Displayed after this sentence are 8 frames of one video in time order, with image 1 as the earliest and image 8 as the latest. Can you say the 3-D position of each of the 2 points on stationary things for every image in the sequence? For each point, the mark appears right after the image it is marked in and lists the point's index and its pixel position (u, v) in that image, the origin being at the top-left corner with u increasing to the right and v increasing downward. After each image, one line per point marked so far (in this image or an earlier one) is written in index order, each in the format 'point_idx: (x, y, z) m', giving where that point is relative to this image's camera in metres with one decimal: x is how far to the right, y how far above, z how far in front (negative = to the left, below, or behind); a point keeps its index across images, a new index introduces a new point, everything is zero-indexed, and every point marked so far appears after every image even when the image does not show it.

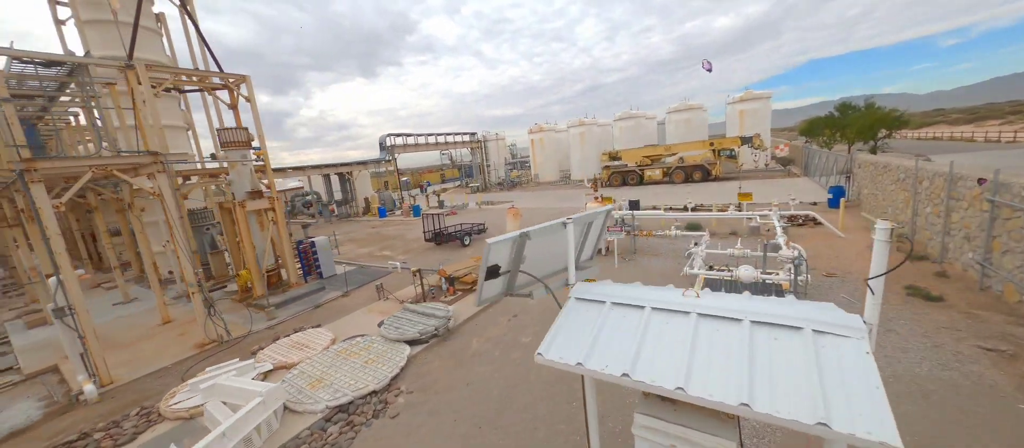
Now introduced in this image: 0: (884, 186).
0: (+12.7, +1.3, +11.8) m
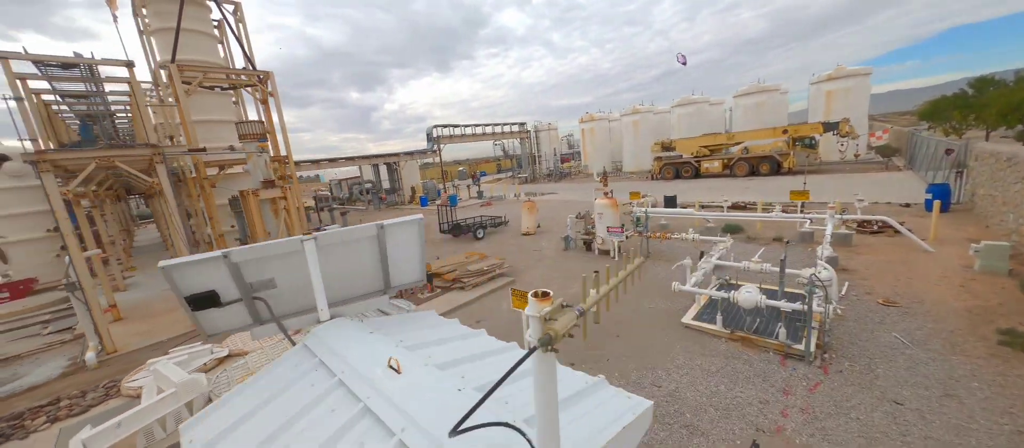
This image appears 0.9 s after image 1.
0: (+12.4, +1.0, +8.7) m
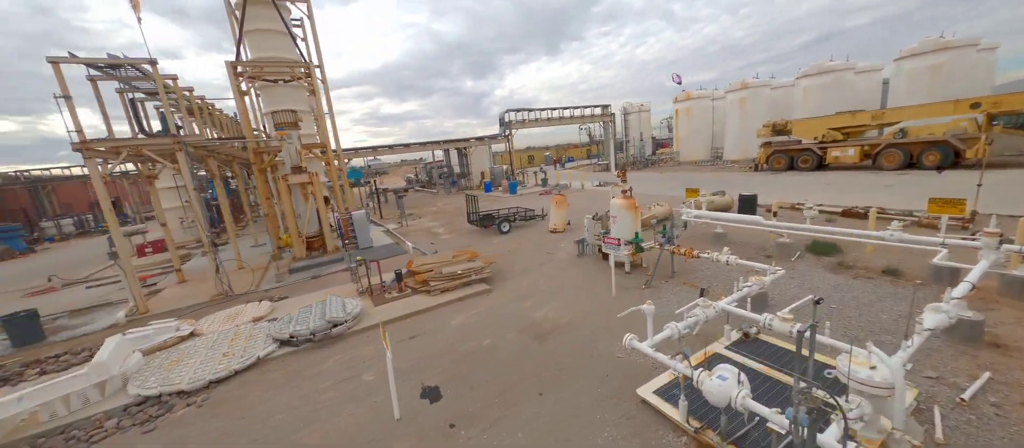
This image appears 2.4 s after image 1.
0: (+11.3, +0.1, +3.9) m
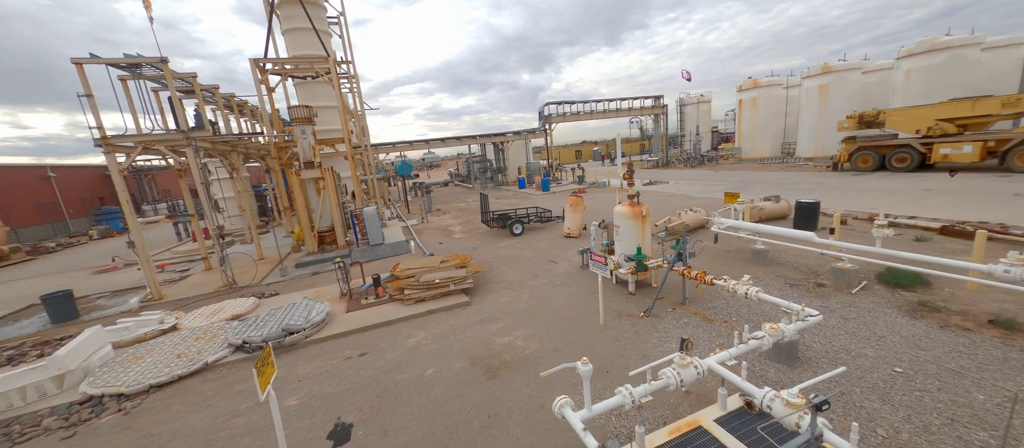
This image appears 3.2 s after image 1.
0: (+10.2, -0.5, +1.3) m
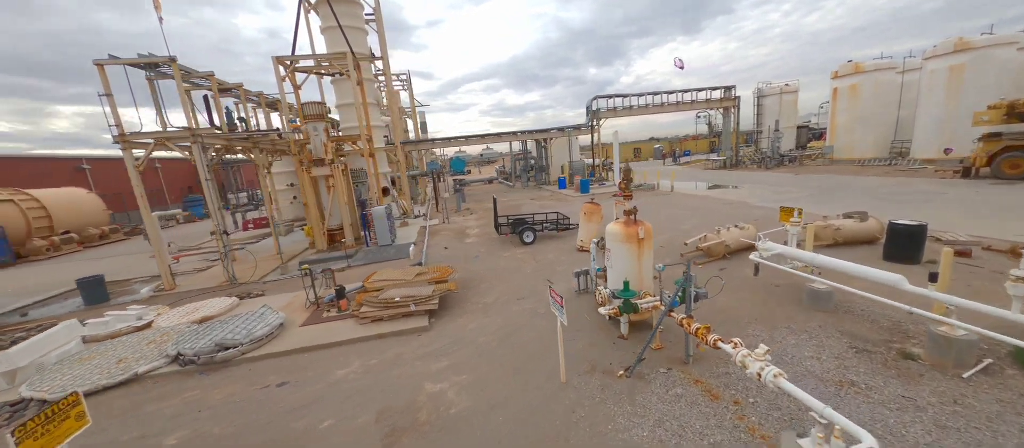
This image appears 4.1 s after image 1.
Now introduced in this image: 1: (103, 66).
0: (+8.3, -1.2, -1.6) m
1: (-10.3, +4.0, +8.8) m
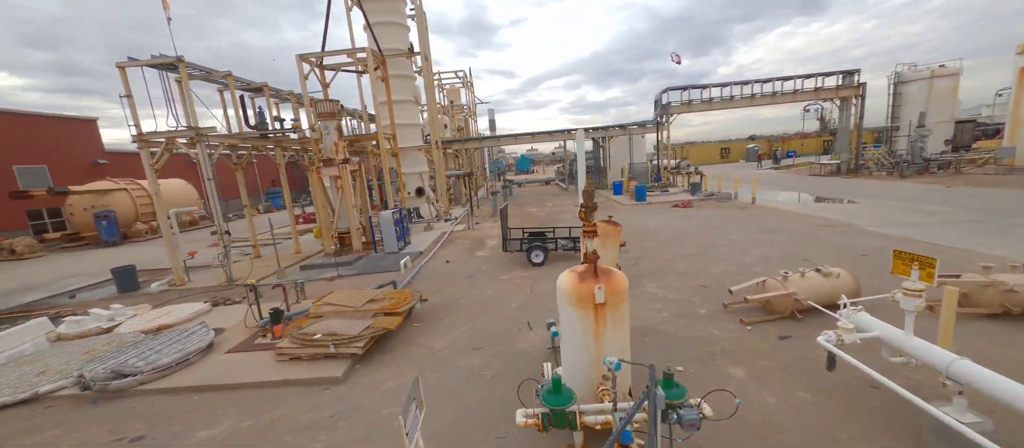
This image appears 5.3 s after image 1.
0: (+5.5, -2.1, -4.9) m
1: (-10.3, +4.1, +9.2) m
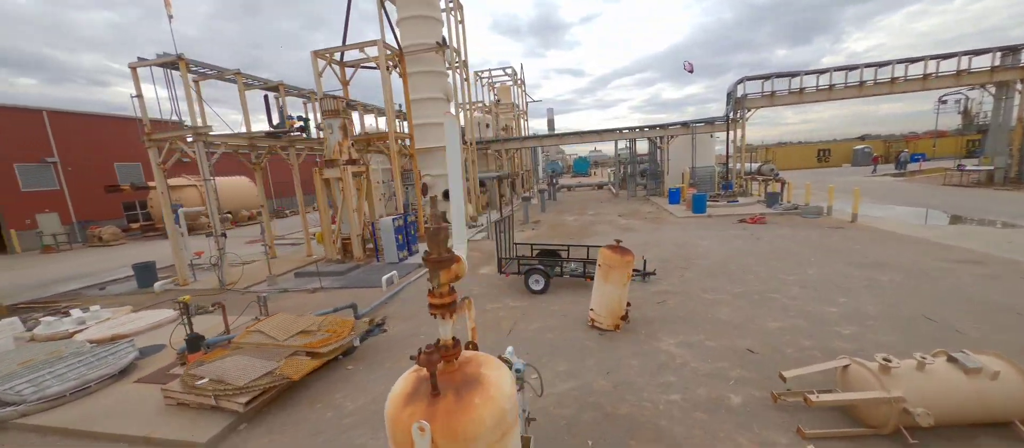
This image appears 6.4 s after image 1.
0: (+2.5, -2.7, -7.3) m
1: (-10.1, +4.1, +9.4) m
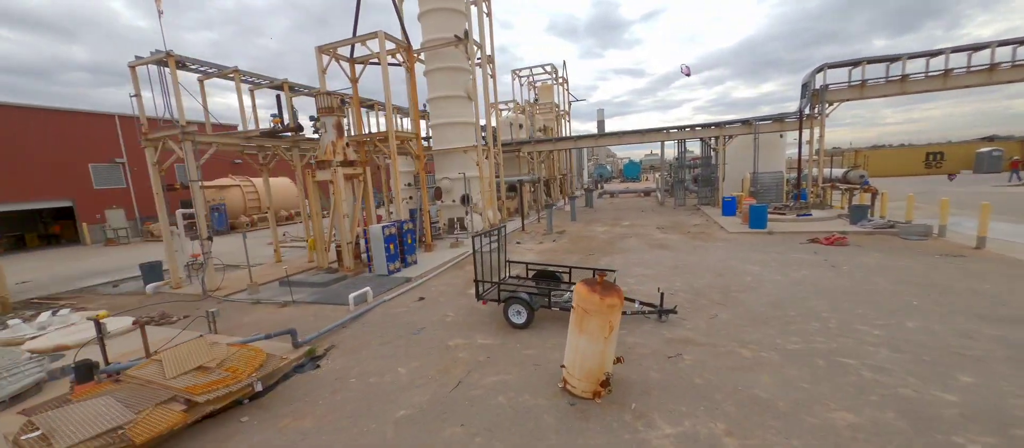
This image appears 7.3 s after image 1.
0: (-0.3, -2.9, -9.0) m
1: (-10.1, +4.1, +9.4) m
